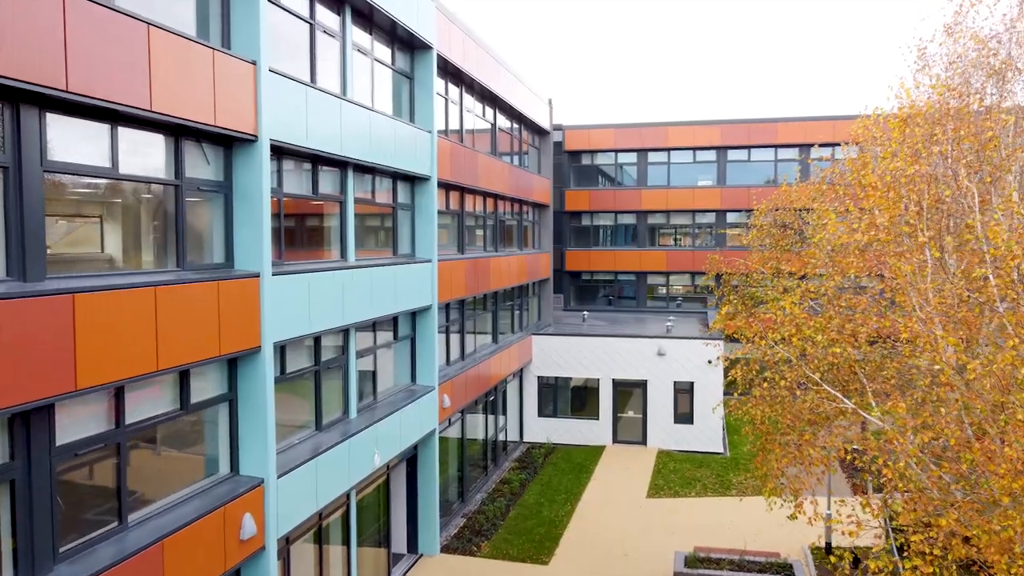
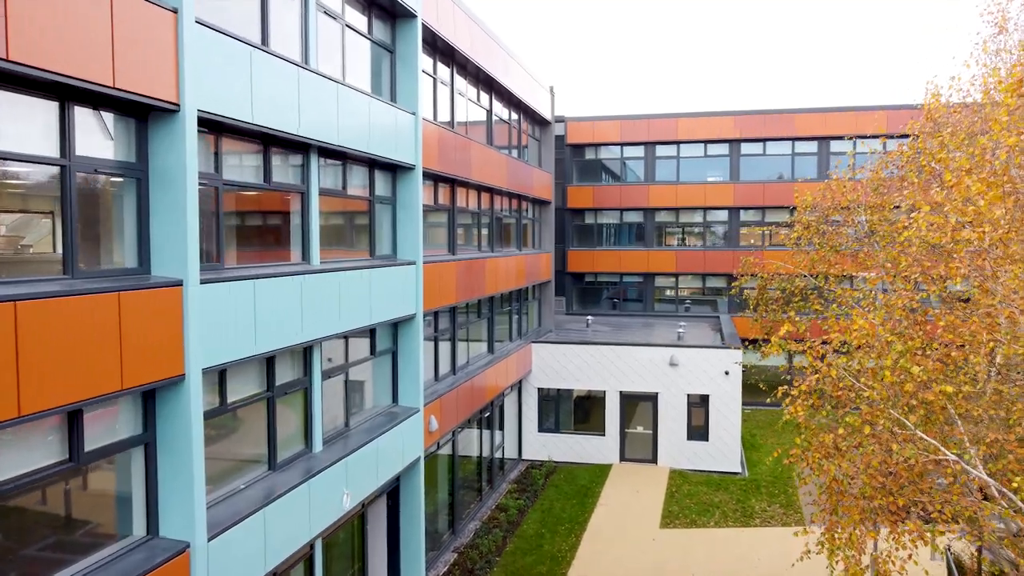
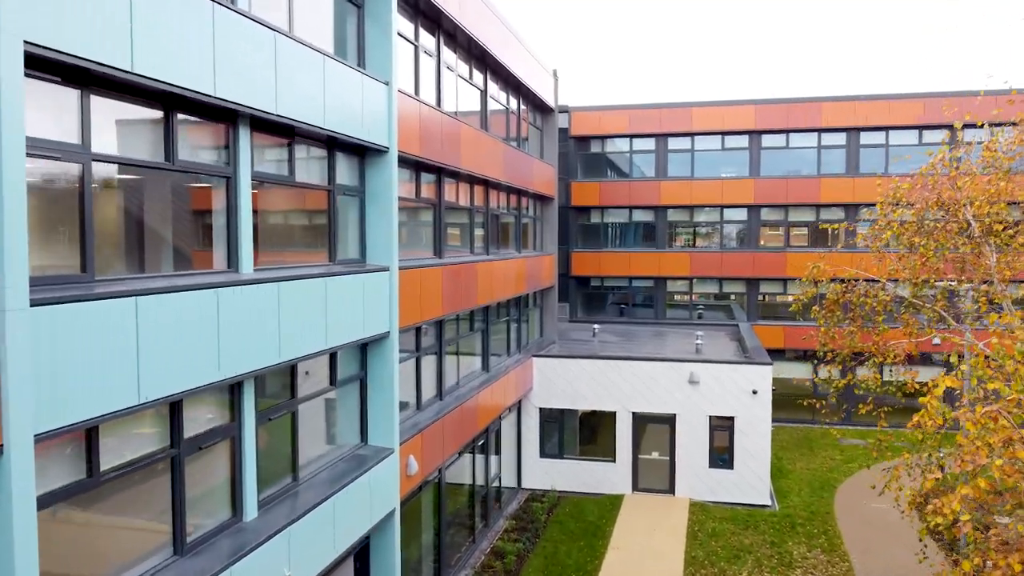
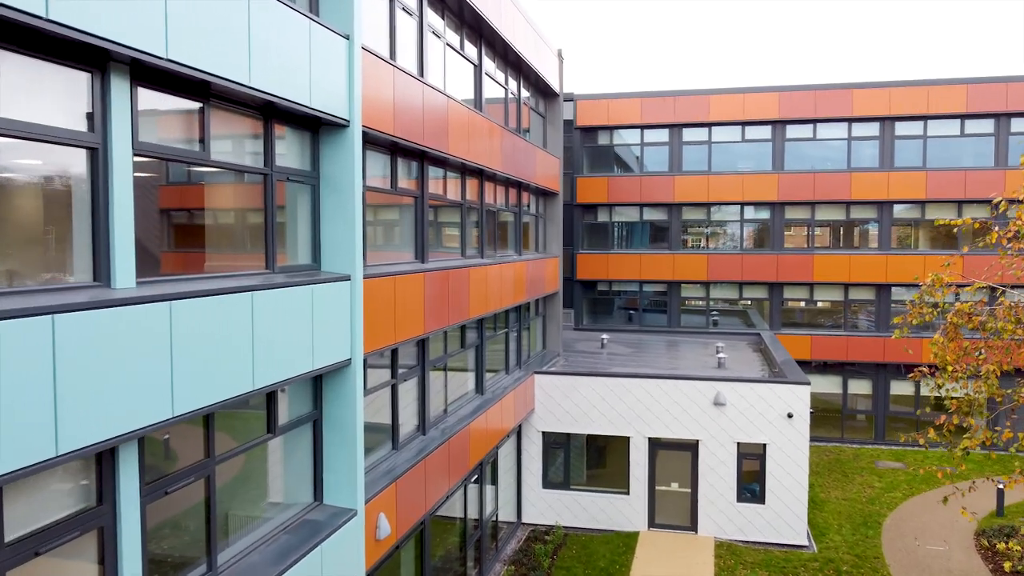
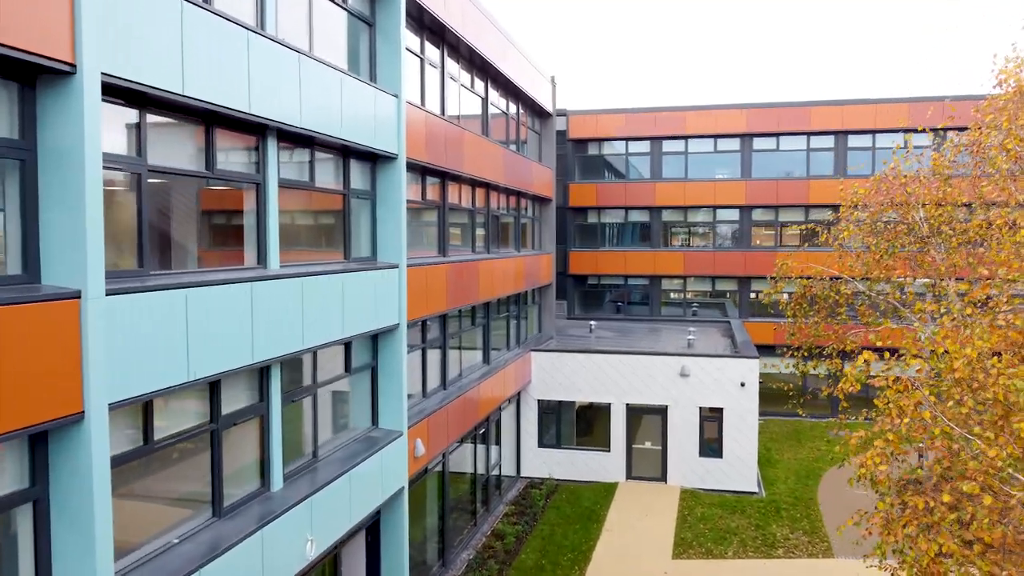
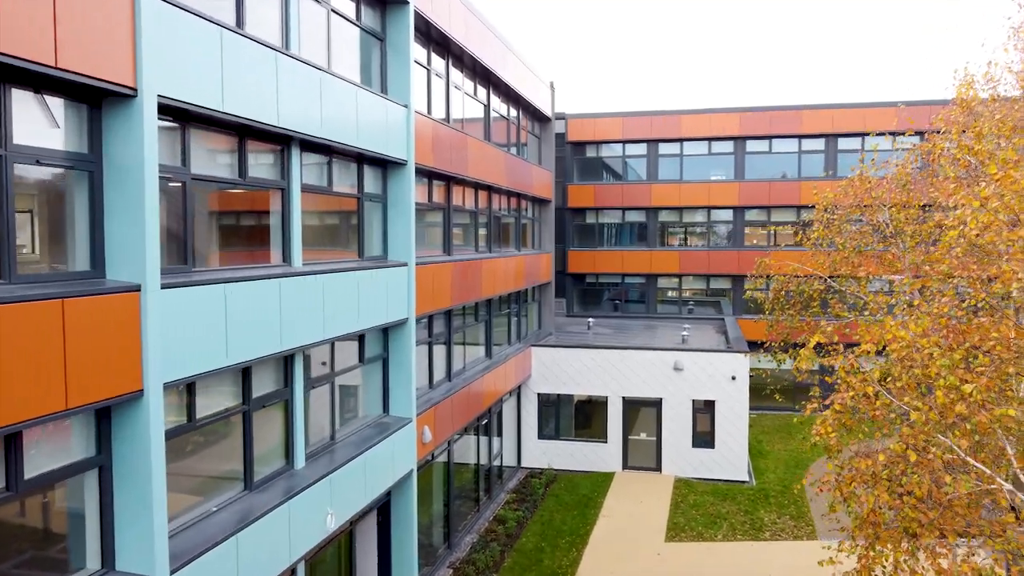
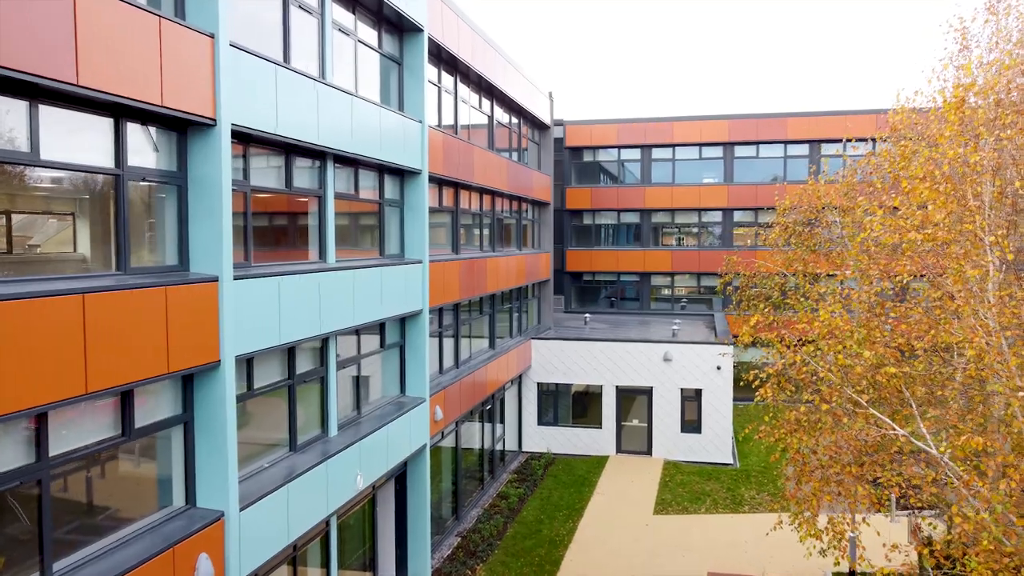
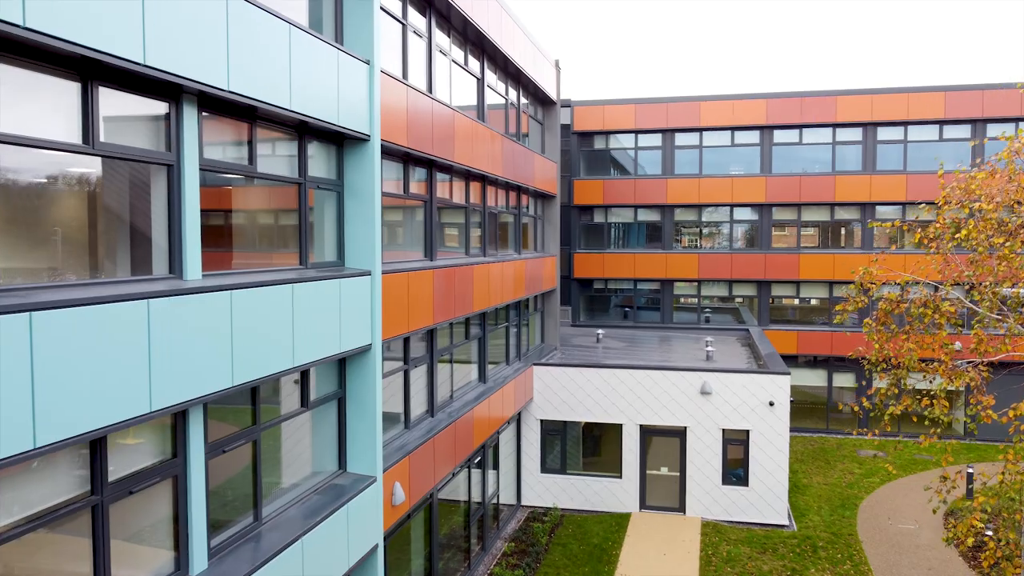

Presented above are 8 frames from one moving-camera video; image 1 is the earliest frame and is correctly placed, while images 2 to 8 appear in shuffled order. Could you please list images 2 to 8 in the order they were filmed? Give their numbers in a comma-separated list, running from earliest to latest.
7, 2, 6, 5, 3, 8, 4
